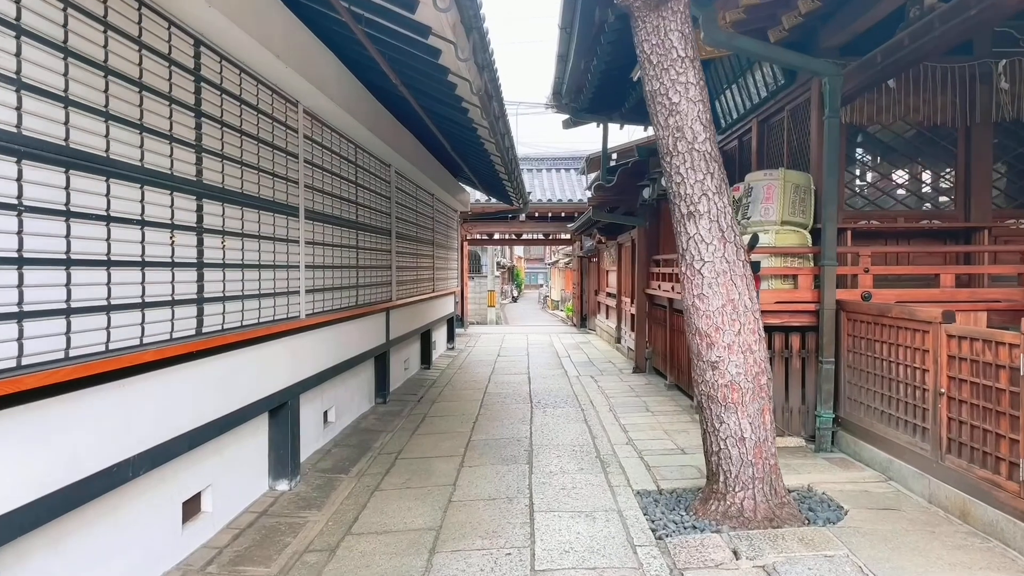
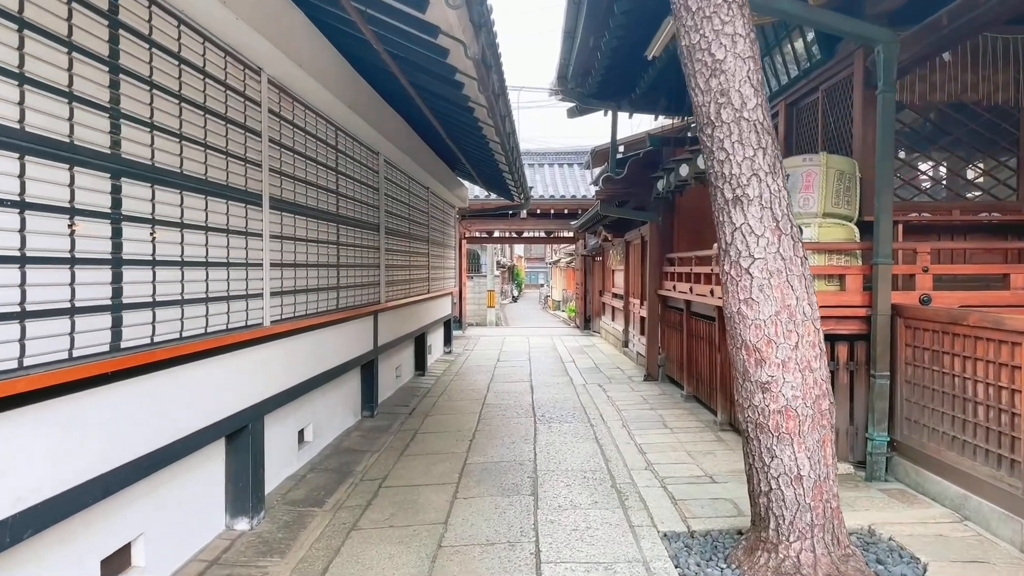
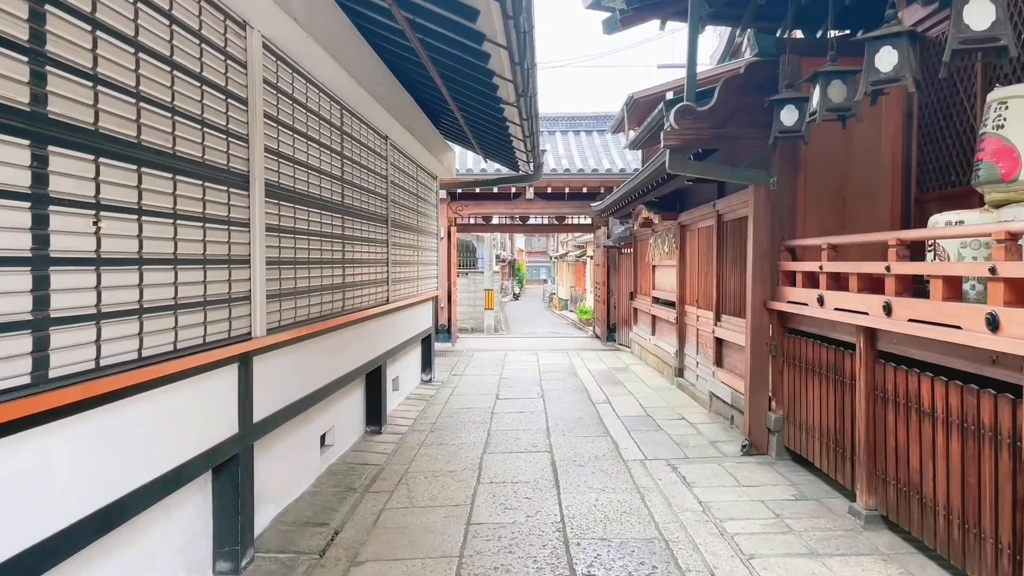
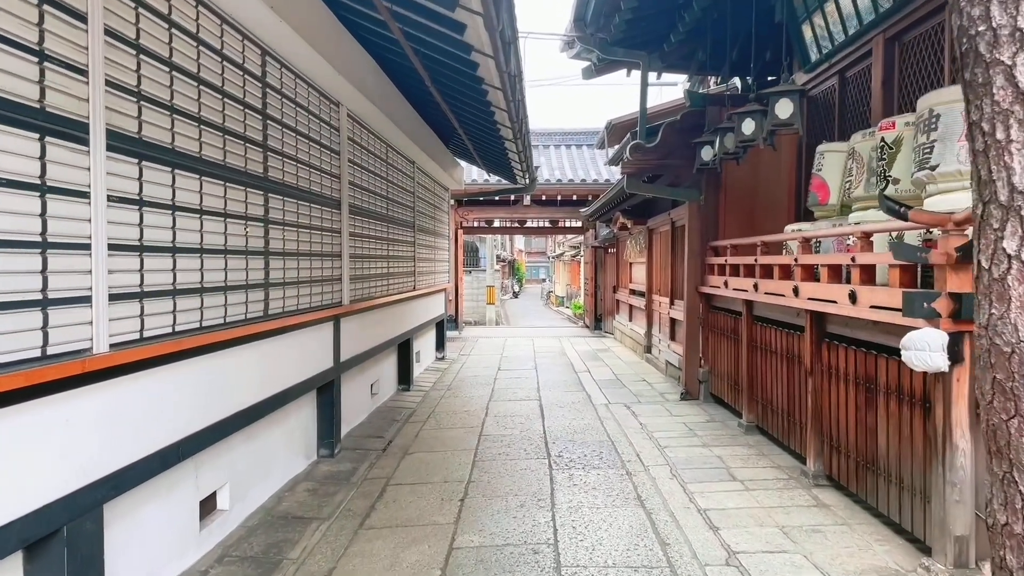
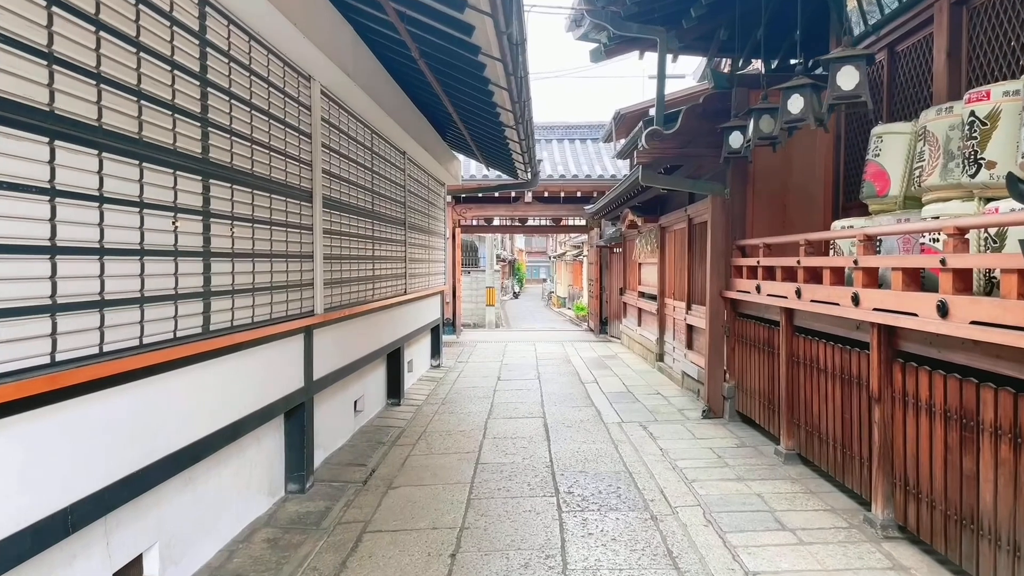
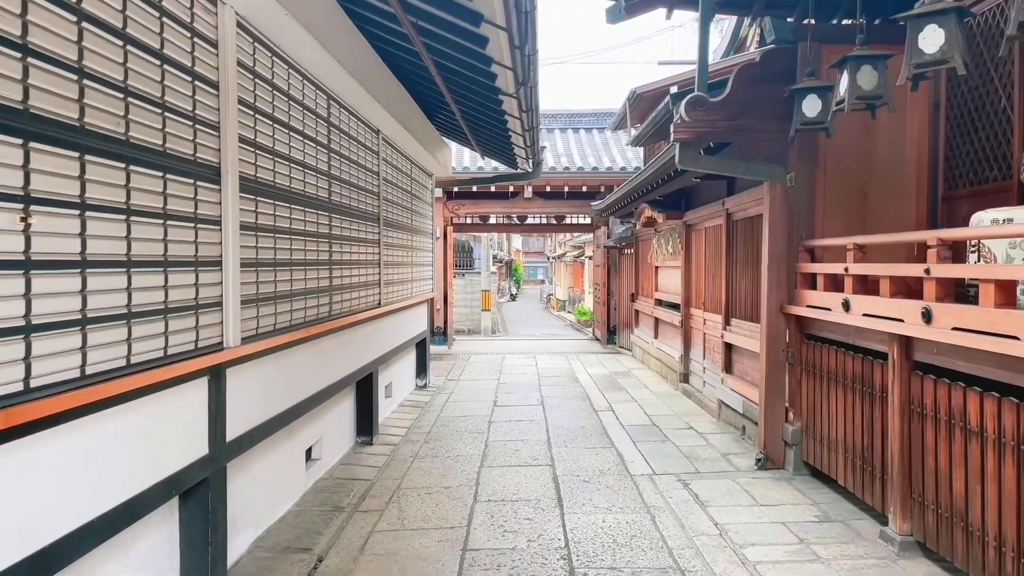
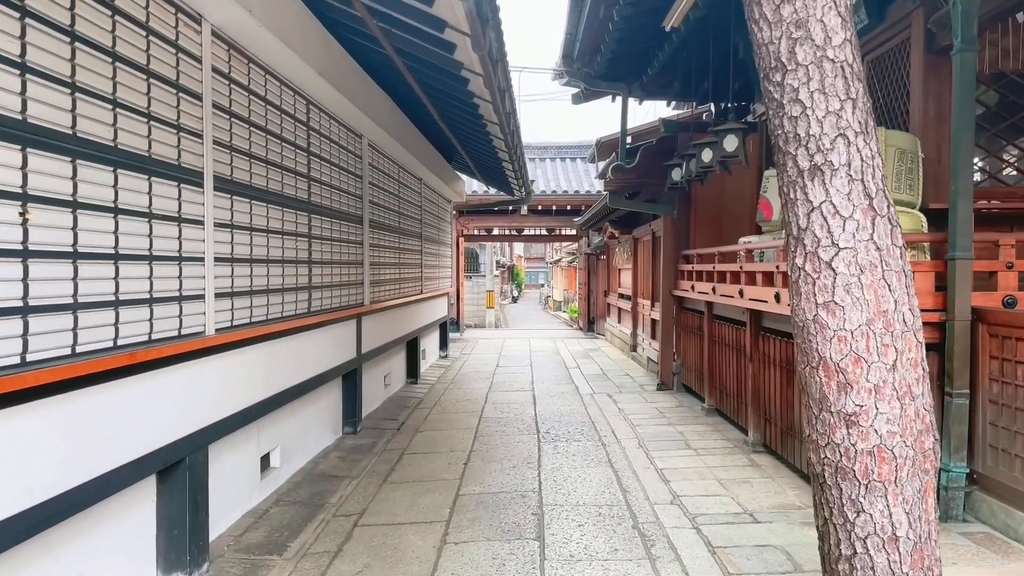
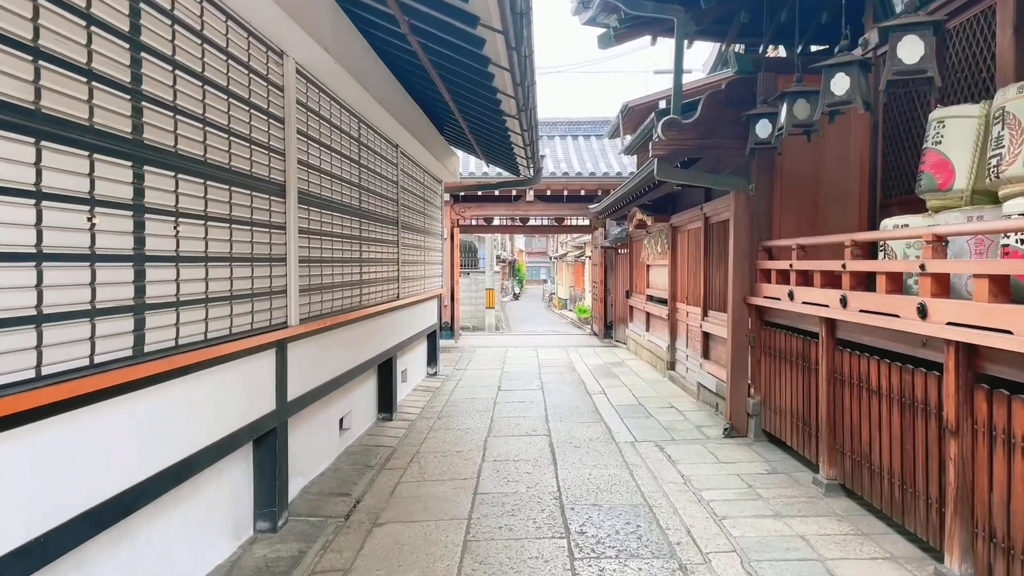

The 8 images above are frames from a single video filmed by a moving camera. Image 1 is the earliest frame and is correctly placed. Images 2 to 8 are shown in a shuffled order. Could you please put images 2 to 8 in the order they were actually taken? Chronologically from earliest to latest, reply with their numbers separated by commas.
2, 7, 4, 5, 8, 3, 6
